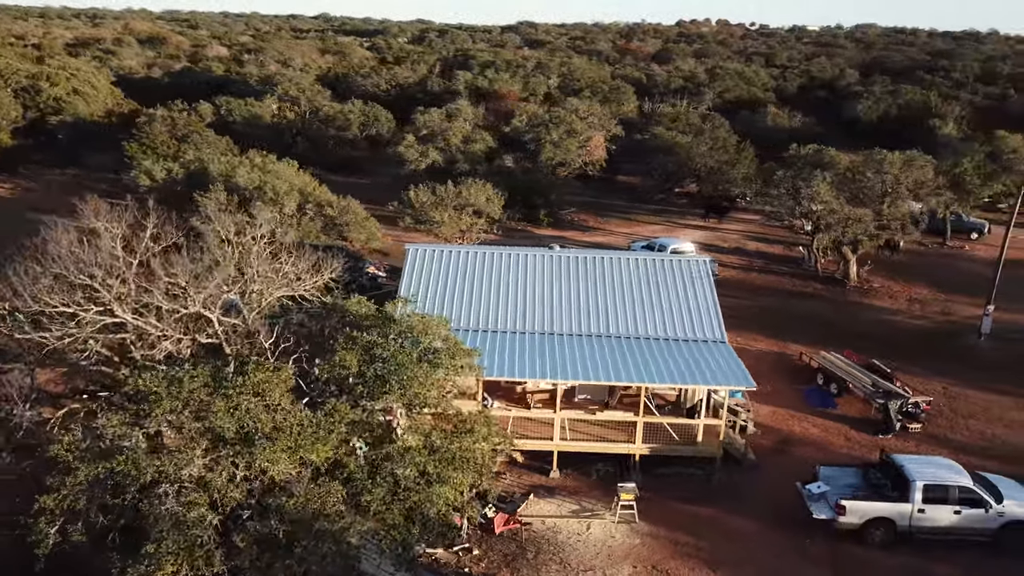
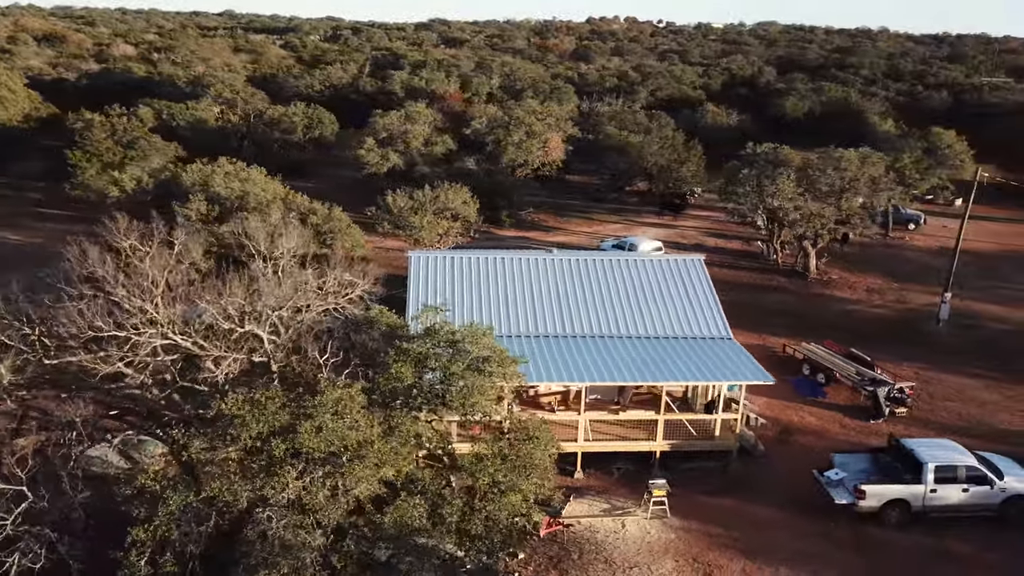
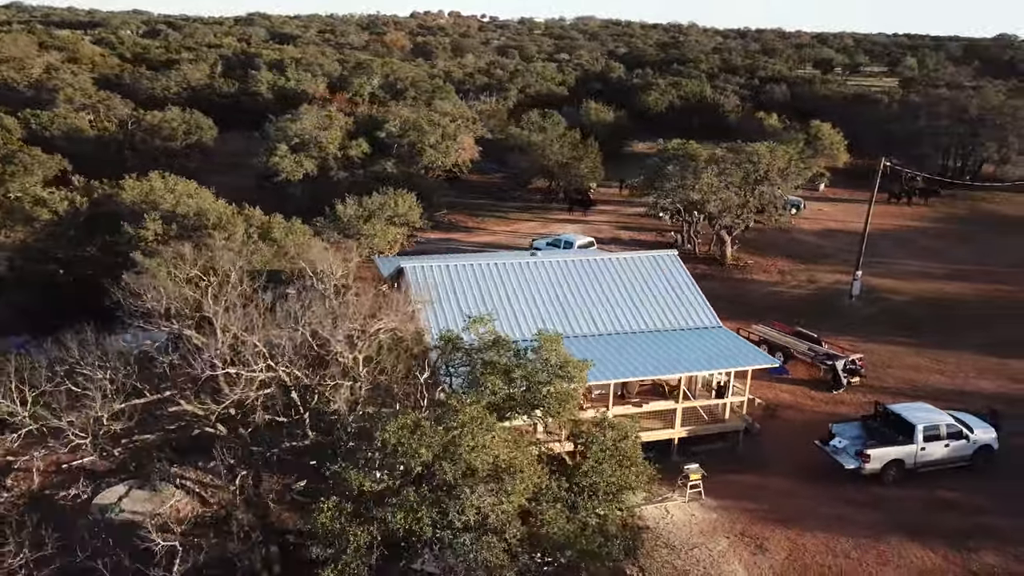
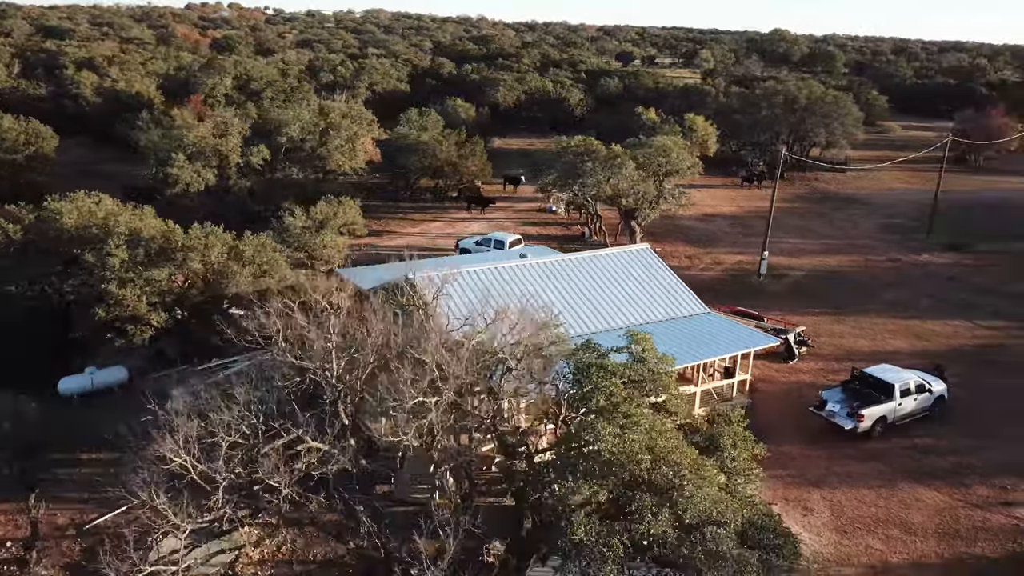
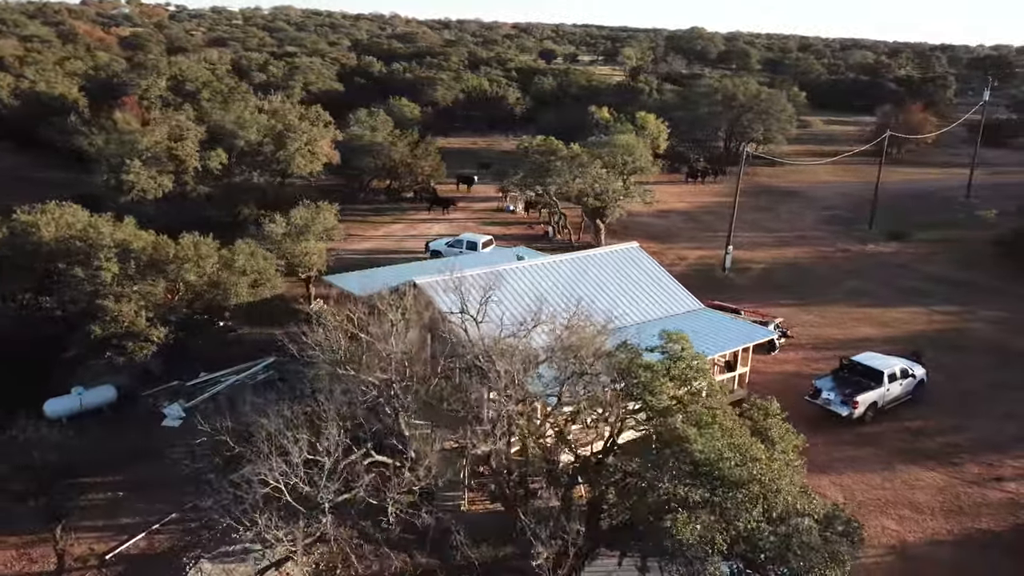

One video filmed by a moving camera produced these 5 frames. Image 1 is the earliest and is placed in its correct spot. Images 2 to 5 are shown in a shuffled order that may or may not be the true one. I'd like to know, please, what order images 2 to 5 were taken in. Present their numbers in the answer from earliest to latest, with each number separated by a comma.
2, 3, 4, 5
